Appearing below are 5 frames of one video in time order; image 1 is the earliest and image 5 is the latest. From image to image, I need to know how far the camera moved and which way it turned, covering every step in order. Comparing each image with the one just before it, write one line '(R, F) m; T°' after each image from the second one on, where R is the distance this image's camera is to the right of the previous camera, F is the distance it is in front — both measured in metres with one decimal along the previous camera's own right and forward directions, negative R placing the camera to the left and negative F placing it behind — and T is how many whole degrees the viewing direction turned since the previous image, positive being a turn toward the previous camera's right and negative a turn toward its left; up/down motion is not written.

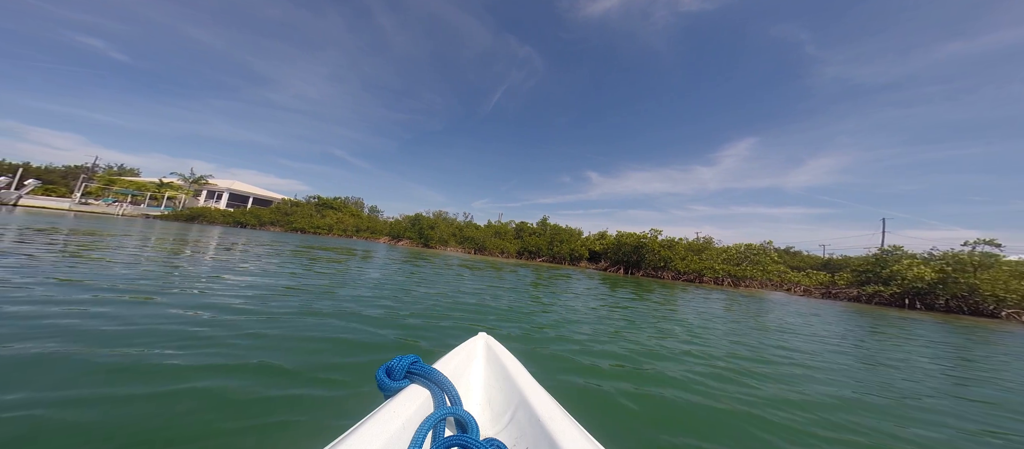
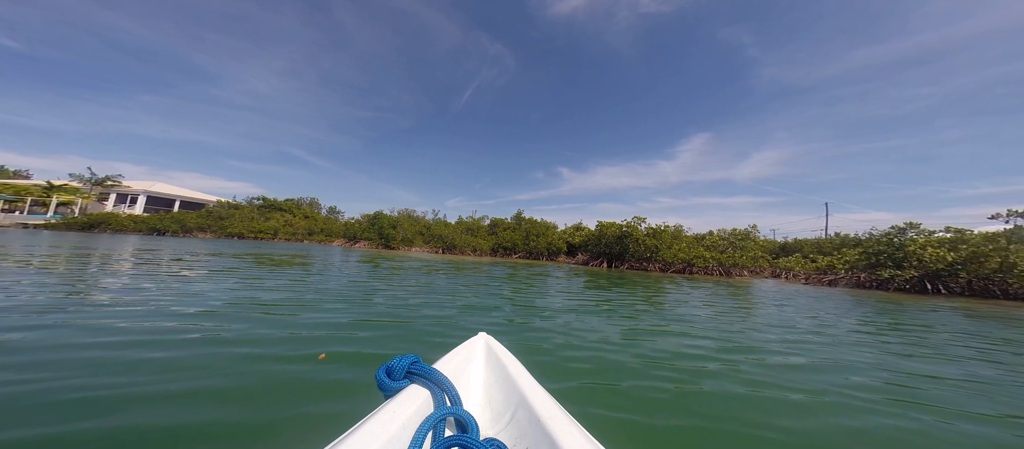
(+0.1, +1.0) m; +4°
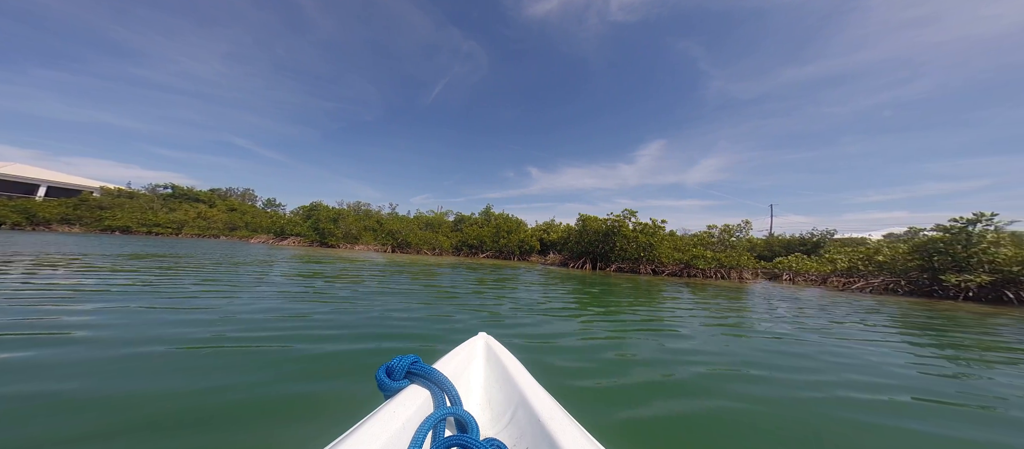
(+0.1, +1.5) m; +5°
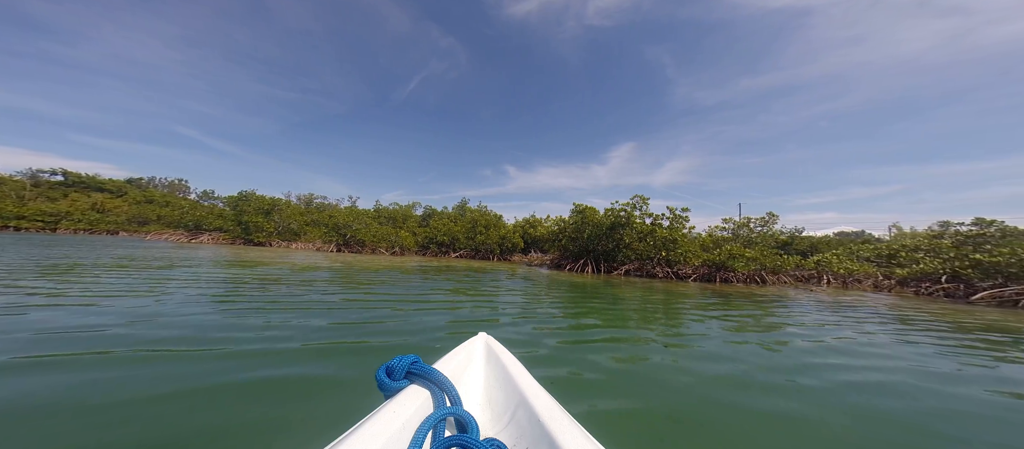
(0.0, +1.6) m; +4°
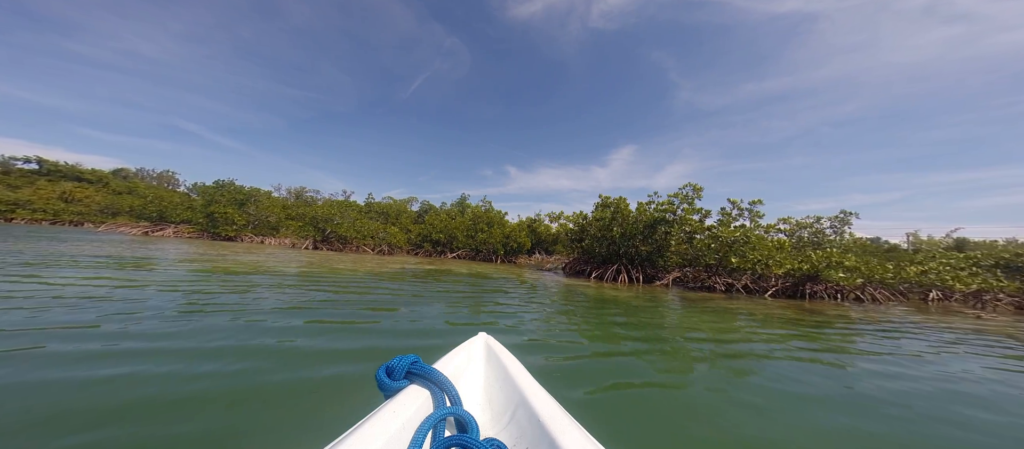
(-0.1, +1.1) m; -1°
